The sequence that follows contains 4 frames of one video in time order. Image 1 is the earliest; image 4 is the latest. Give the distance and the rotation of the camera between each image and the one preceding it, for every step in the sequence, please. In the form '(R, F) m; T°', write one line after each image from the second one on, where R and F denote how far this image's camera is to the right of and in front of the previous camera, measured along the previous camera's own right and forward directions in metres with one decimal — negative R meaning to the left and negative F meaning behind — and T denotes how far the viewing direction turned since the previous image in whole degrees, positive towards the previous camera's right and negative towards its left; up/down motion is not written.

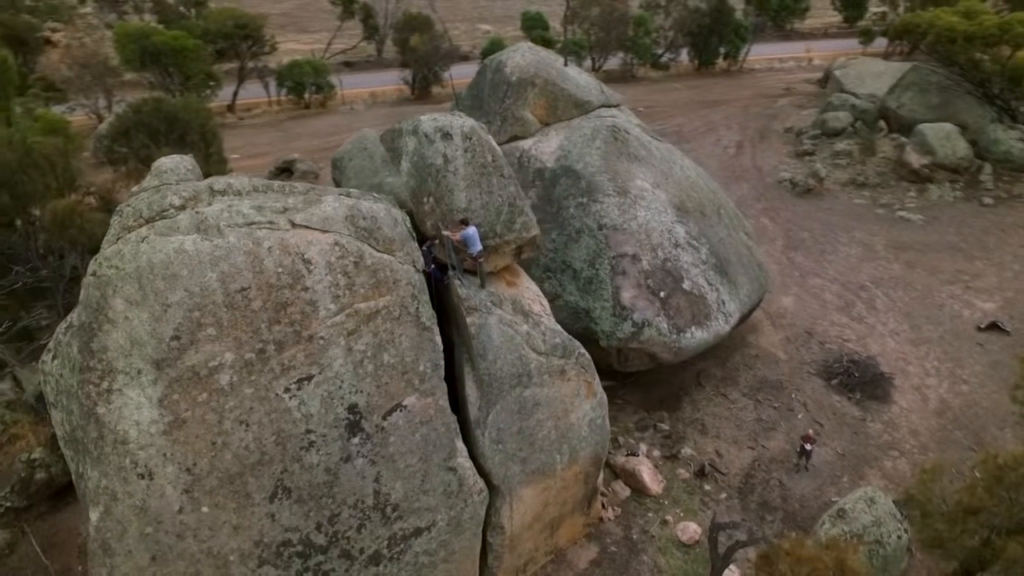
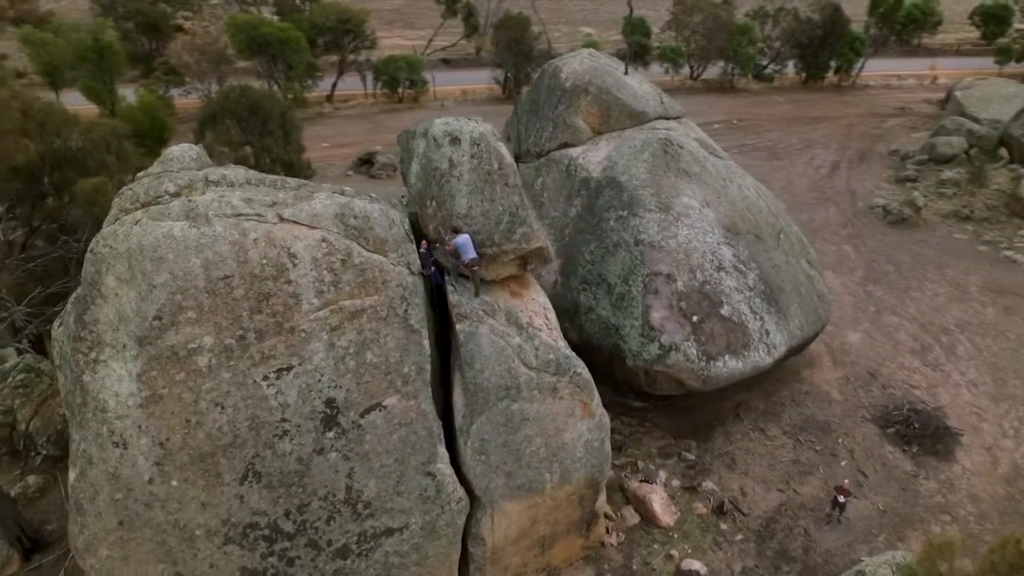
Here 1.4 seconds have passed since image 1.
(+1.1, +0.2) m; -8°
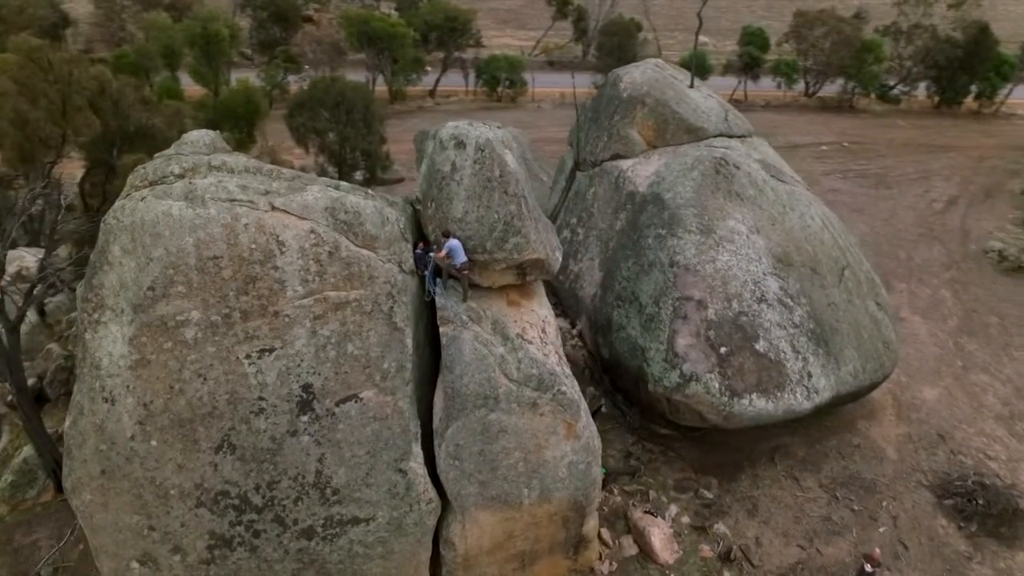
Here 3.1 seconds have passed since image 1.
(+1.2, +0.2) m; -9°
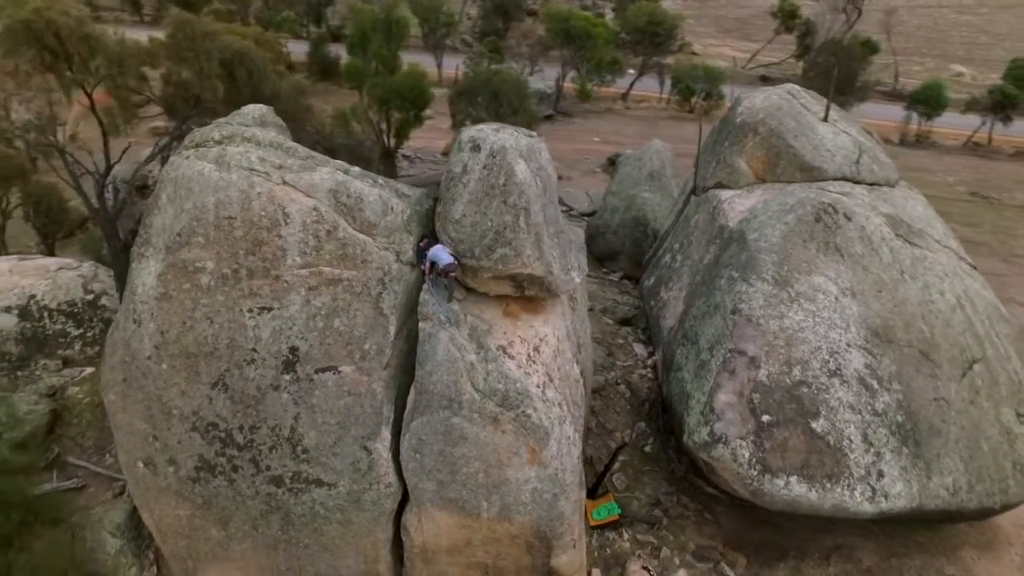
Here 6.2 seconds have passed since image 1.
(+2.2, +0.5) m; -17°
